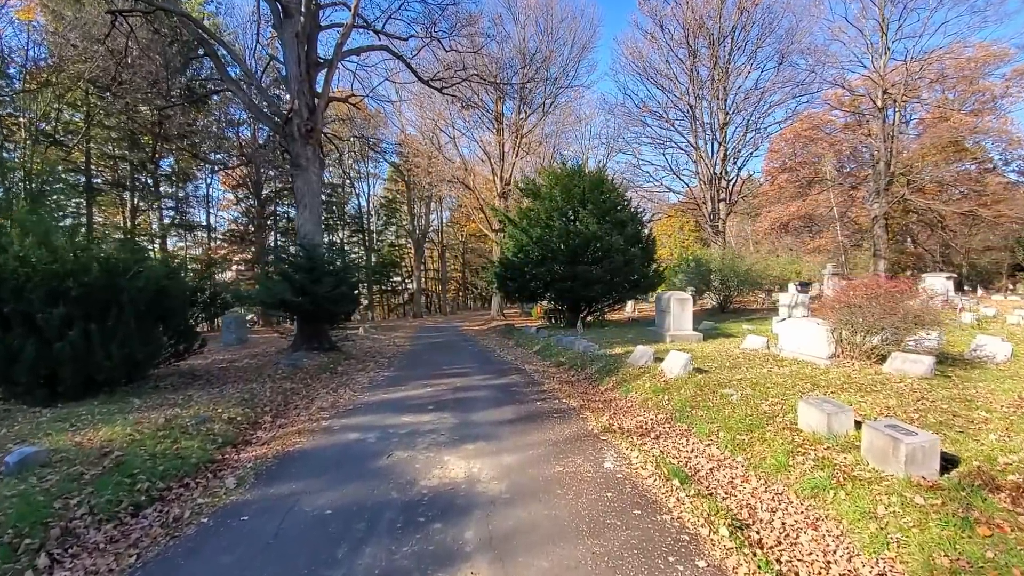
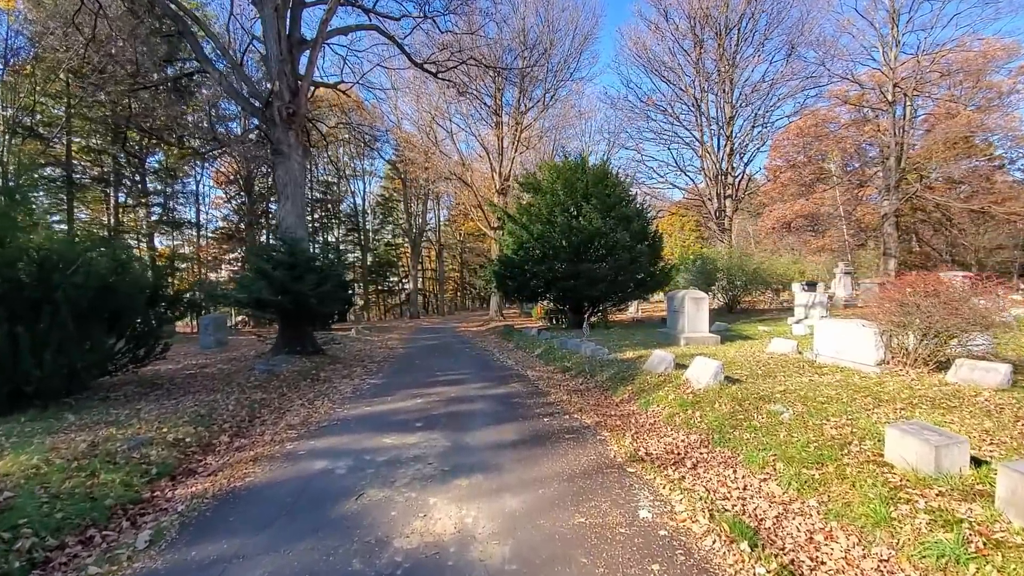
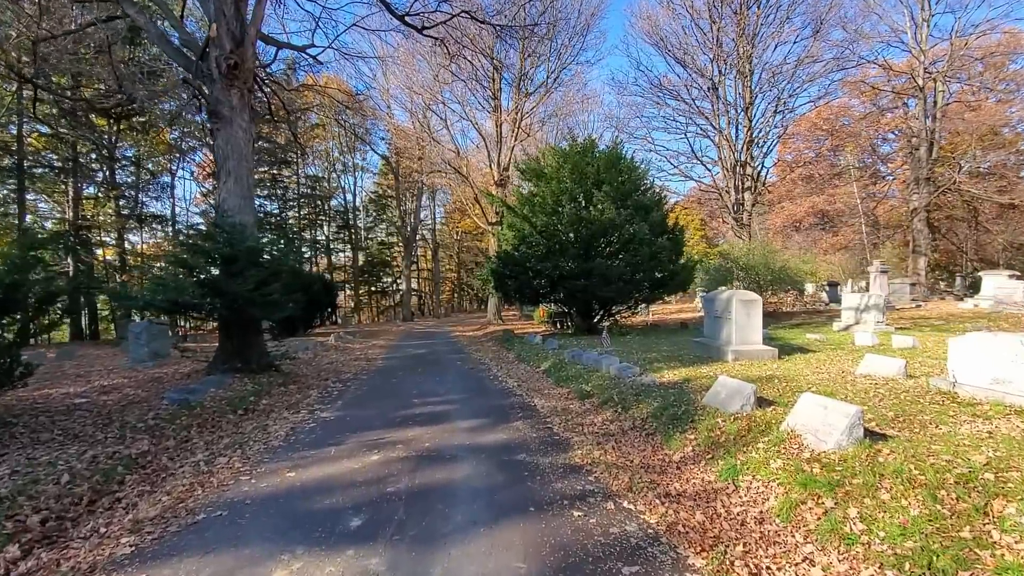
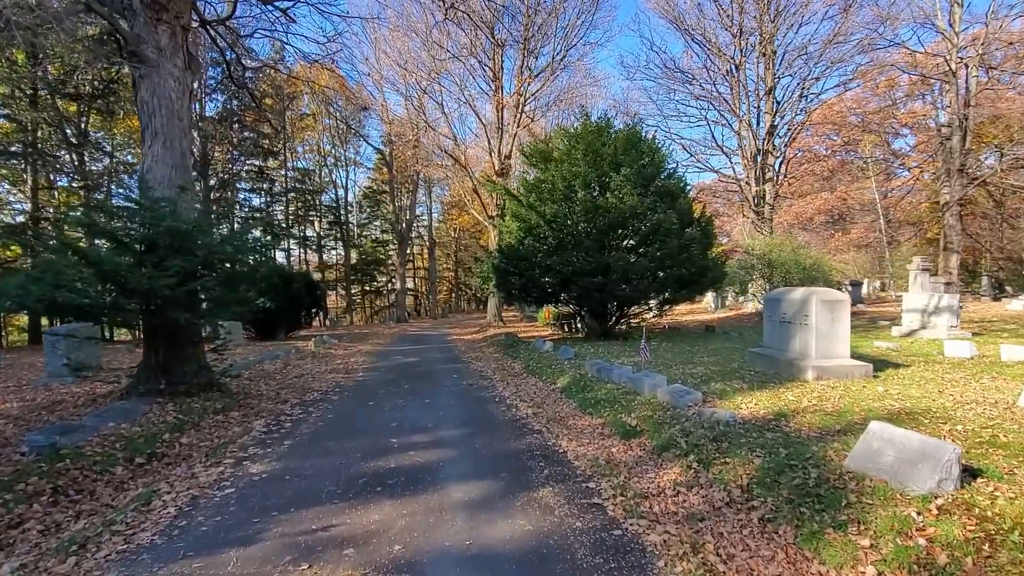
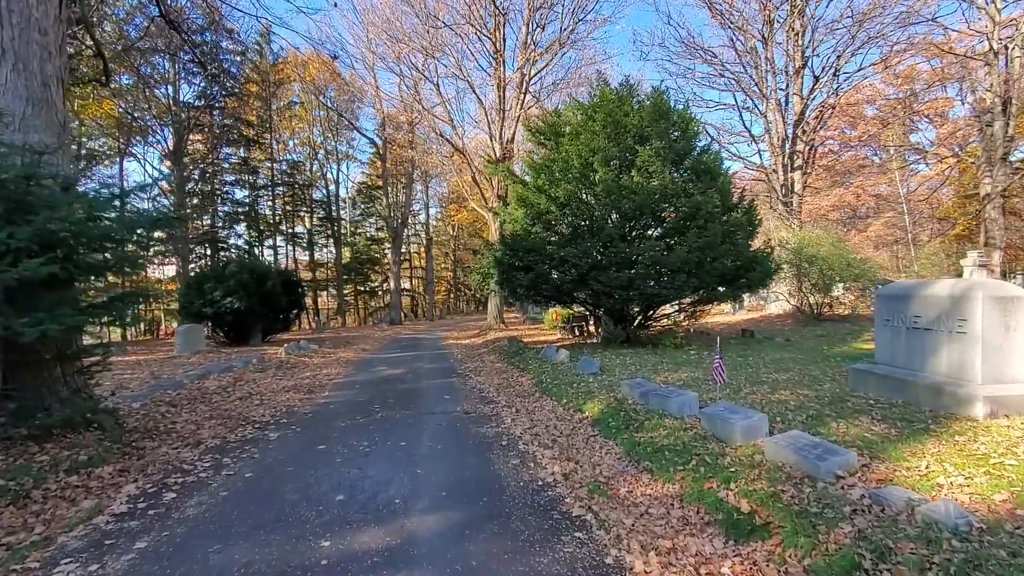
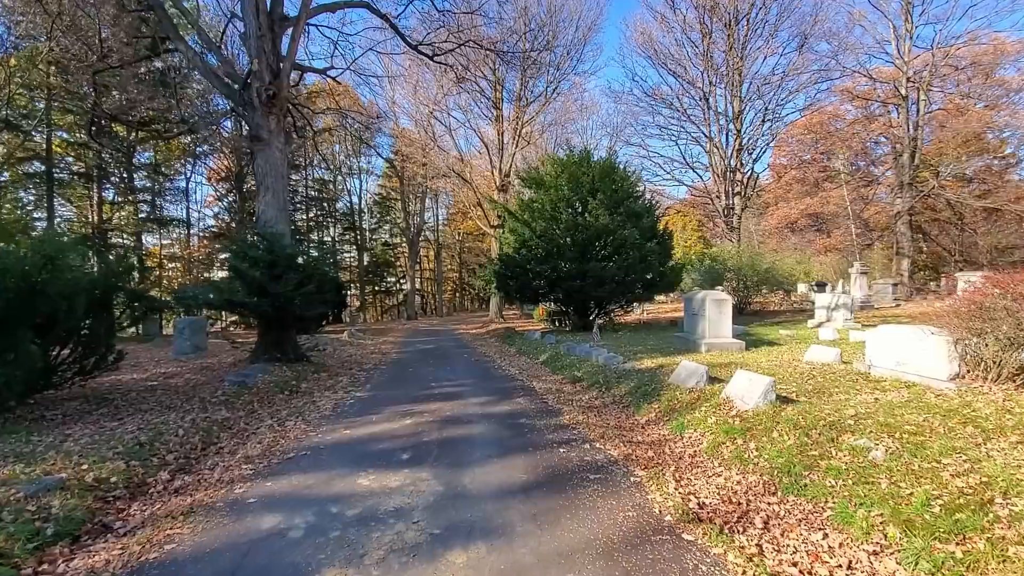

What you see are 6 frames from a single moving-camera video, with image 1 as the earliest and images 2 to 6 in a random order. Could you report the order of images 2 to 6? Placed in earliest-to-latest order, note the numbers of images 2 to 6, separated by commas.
2, 6, 3, 4, 5
